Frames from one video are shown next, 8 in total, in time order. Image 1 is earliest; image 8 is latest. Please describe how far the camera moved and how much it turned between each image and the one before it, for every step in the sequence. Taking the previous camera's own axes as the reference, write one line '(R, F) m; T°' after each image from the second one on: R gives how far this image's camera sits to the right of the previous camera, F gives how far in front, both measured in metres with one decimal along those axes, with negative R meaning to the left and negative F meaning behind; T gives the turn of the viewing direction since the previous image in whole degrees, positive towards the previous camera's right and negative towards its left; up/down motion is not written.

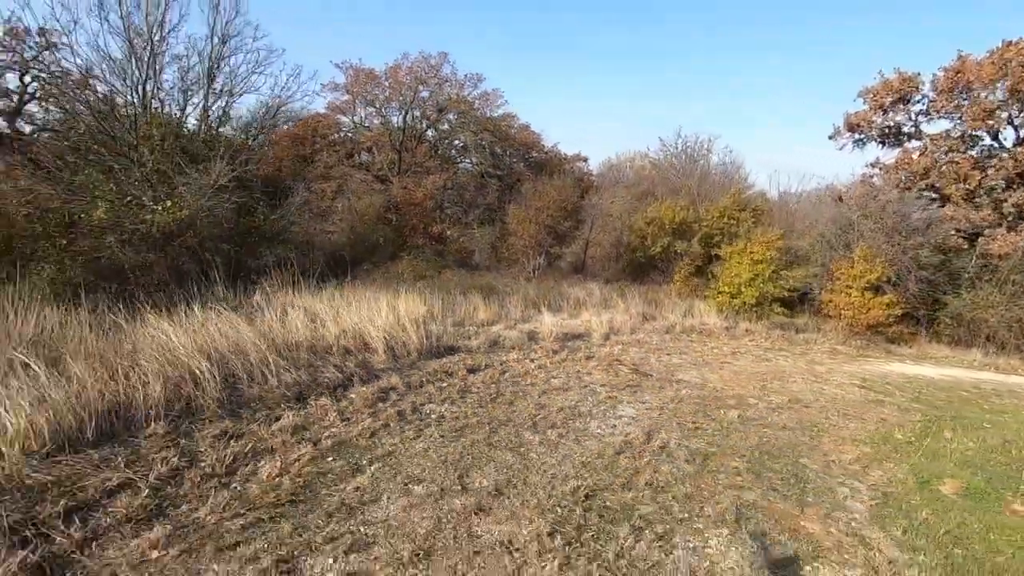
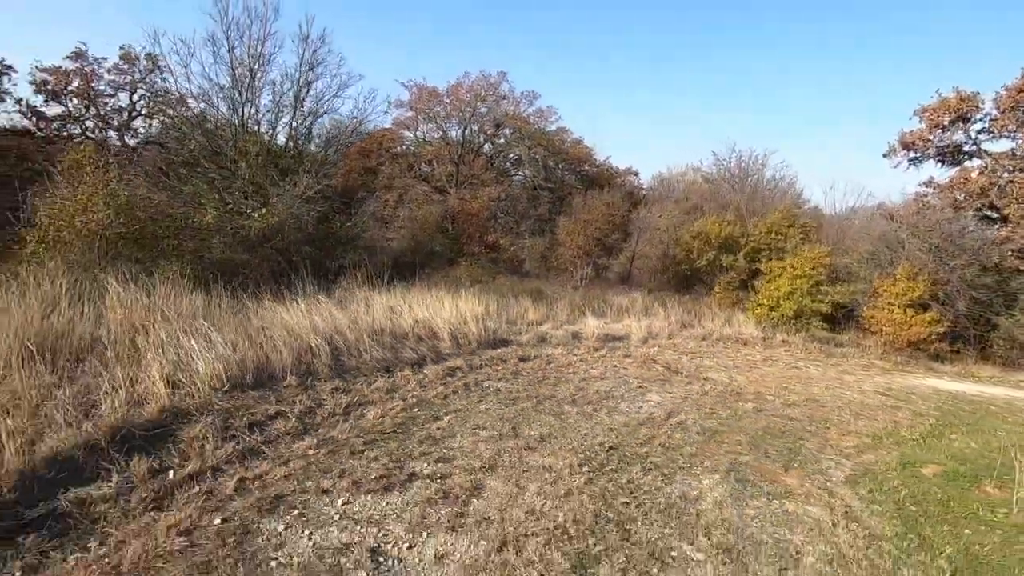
(0.0, -1.1) m; -5°
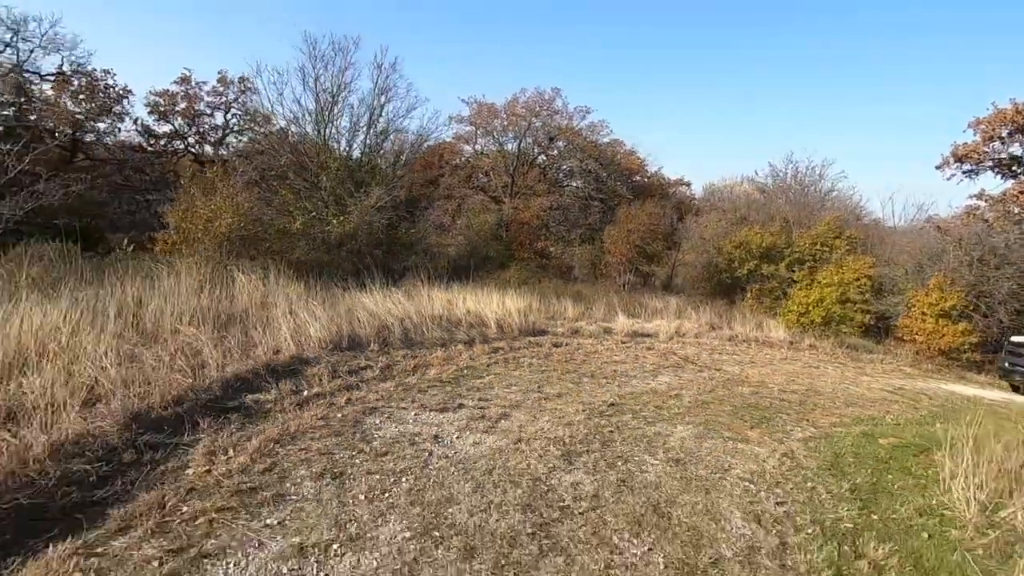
(+0.3, -1.5) m; -6°
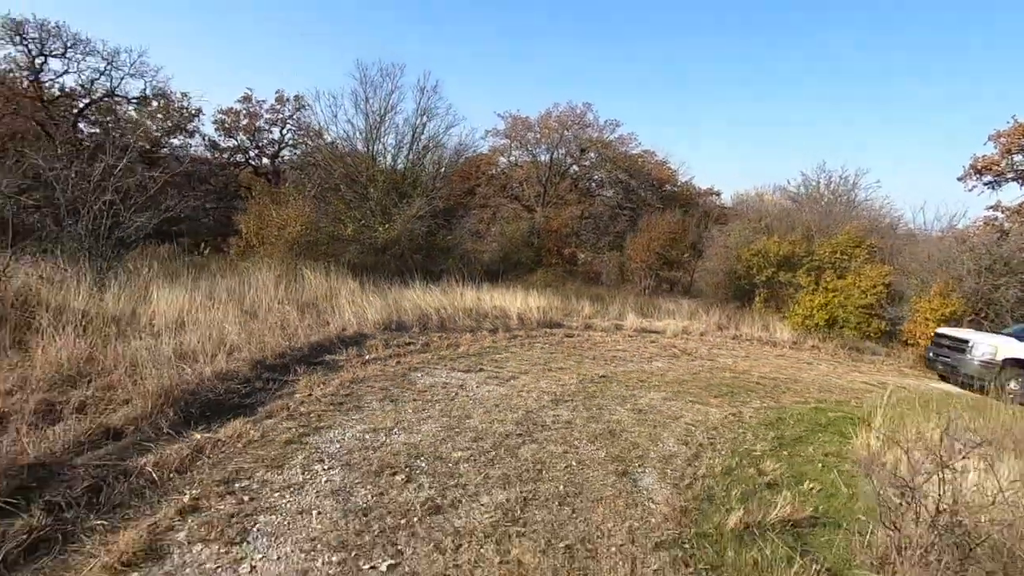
(+0.3, -1.6) m; -4°
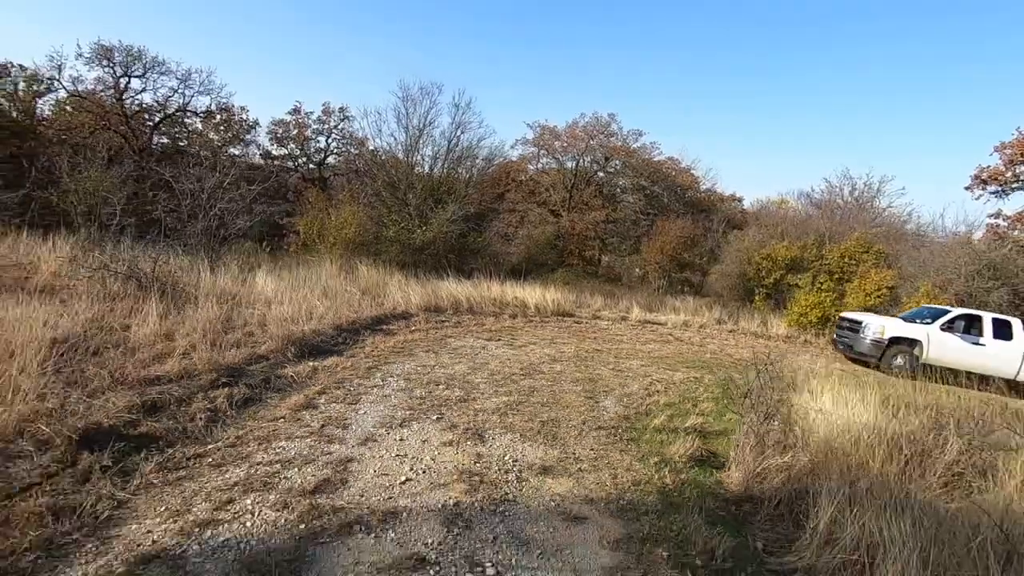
(+0.3, -2.0) m; -3°
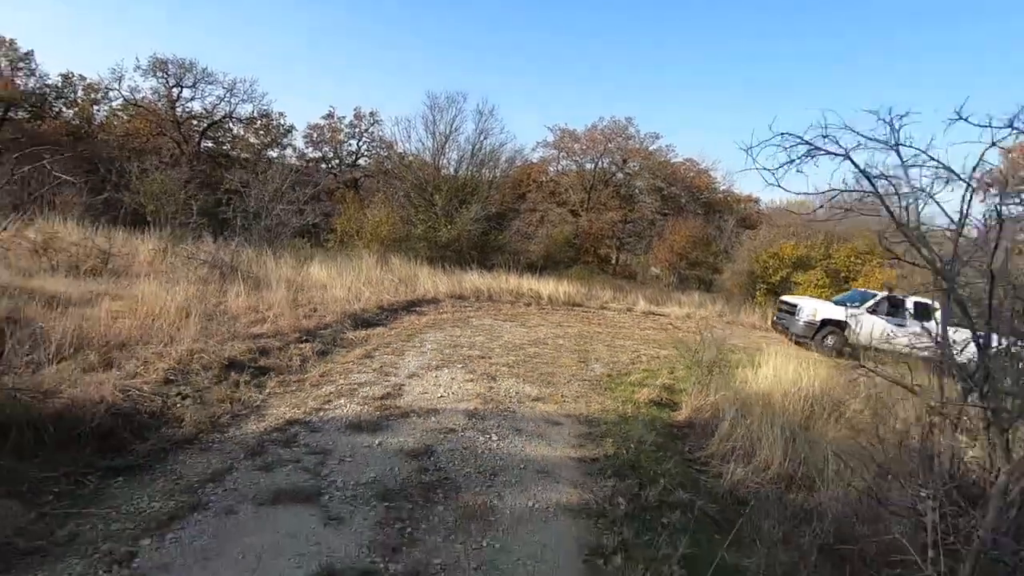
(+0.2, -1.6) m; -2°
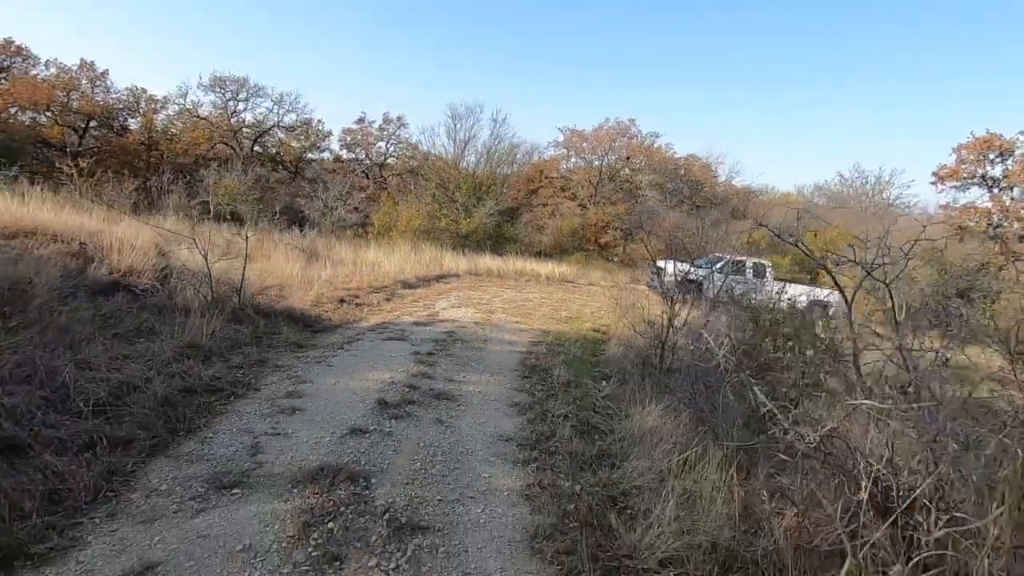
(+0.5, -3.8) m; -2°
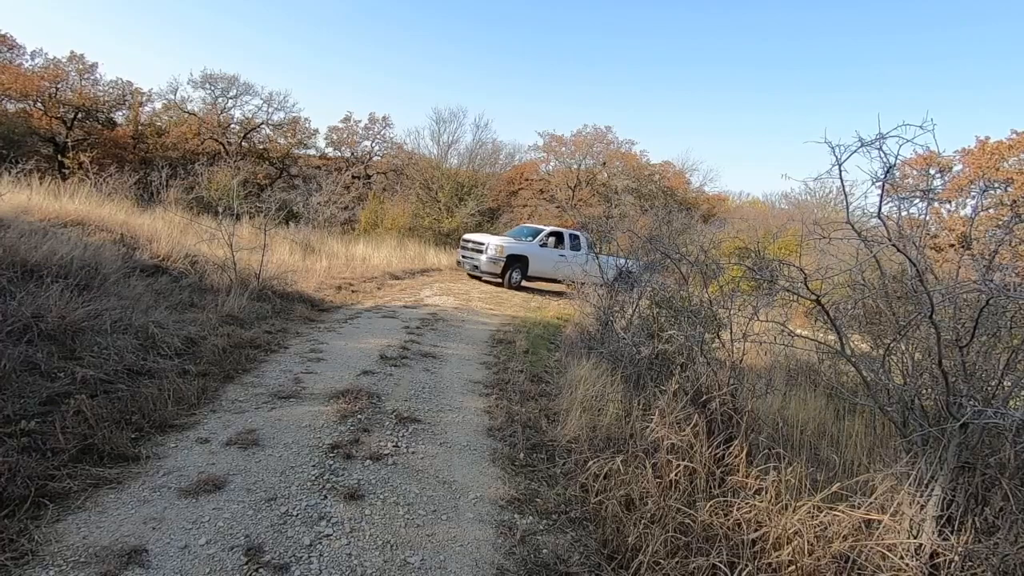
(+0.1, -1.5) m; +2°
